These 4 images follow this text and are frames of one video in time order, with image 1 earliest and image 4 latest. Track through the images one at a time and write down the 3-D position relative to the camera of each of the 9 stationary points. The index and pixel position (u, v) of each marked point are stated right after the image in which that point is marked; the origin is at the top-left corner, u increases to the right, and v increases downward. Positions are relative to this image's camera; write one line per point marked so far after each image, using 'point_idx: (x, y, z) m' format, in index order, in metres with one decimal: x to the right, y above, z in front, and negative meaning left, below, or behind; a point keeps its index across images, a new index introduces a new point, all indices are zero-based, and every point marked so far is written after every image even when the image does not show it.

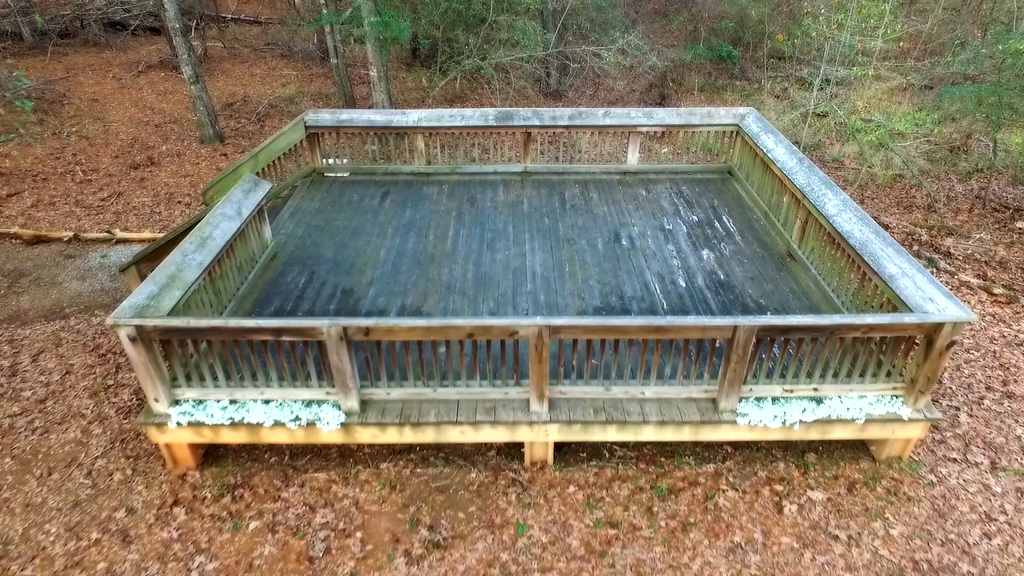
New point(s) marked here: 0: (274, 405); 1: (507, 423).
0: (-1.3, -0.6, +2.9) m
1: (0.0, -0.7, +2.8) m
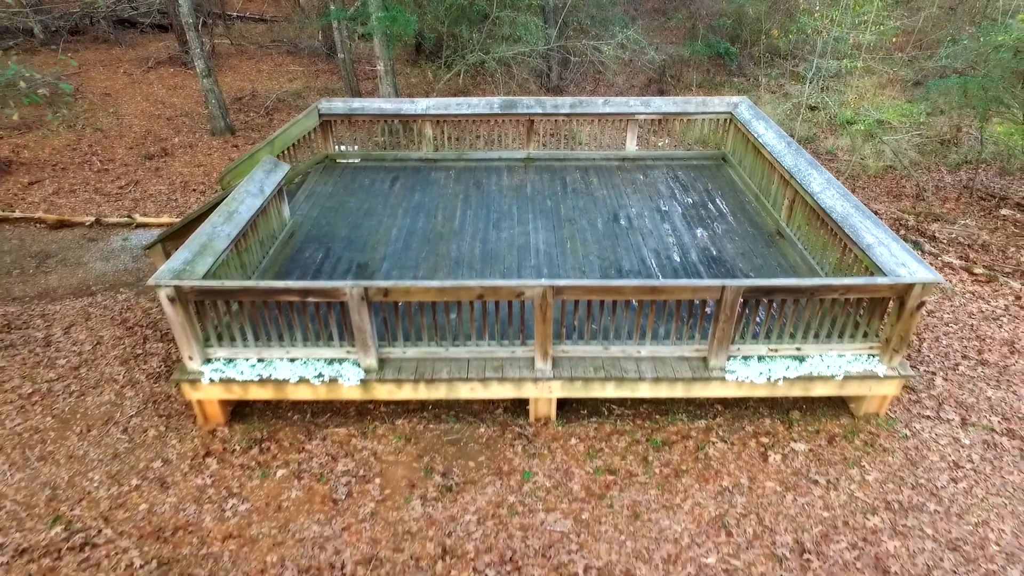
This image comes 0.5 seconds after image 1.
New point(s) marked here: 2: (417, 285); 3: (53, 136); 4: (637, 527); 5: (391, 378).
0: (-1.2, -0.4, +3.1) m
1: (0.0, -0.5, +3.1) m
2: (-0.5, 0.0, +2.8) m
3: (-7.0, +2.3, +8.3) m
4: (+0.6, -1.2, +2.7) m
5: (-0.7, -0.5, +3.1) m
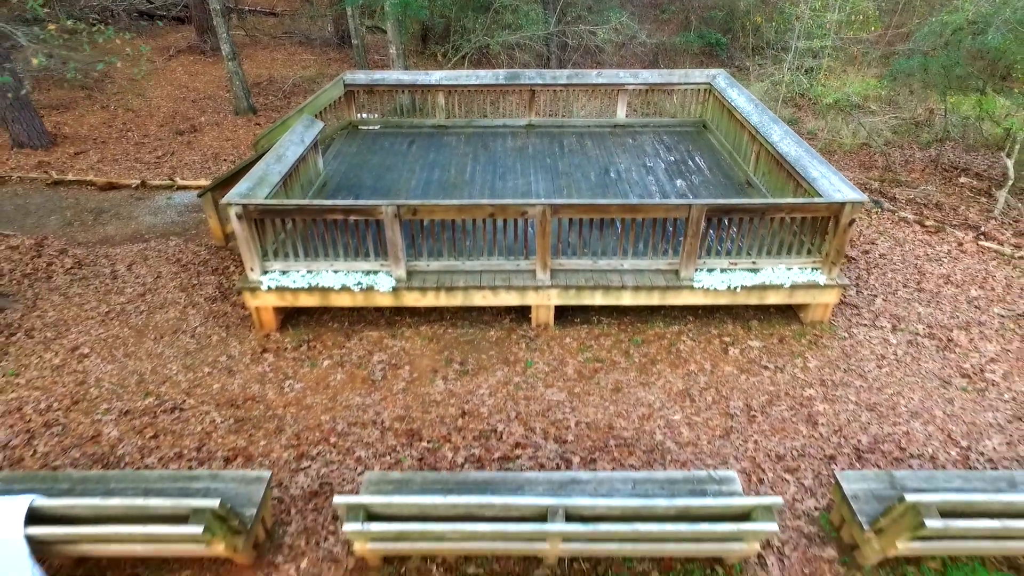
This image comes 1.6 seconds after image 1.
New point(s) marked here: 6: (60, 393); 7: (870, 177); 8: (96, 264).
0: (-1.2, +0.1, +3.8) m
1: (0.0, 0.0, +3.8) m
2: (-0.5, +0.5, +3.5) m
3: (-6.9, +2.8, +8.9) m
4: (+0.7, -0.7, +3.4) m
5: (-0.7, 0.0, +3.7) m
6: (-2.9, -0.7, +3.5) m
7: (+4.9, +1.5, +7.4) m
8: (-3.9, +0.2, +5.0) m
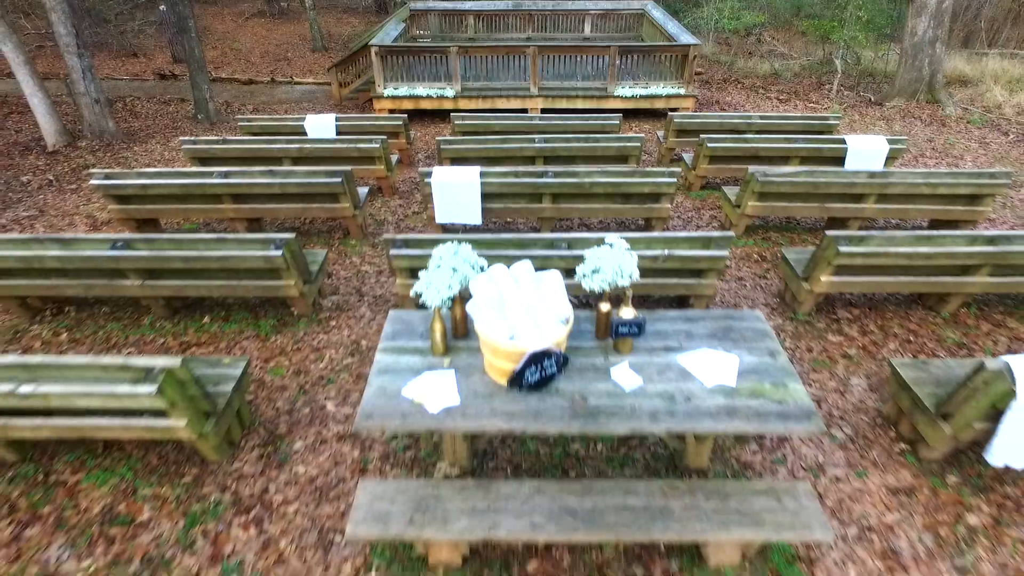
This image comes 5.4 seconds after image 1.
0: (-1.1, +2.6, +7.1) m
1: (+0.1, +2.5, +7.1) m
2: (-0.4, +3.0, +6.8) m
3: (-6.8, +5.3, +12.3) m
4: (+0.7, +1.8, +6.7) m
5: (-0.6, +2.5, +7.1) m
6: (-2.9, +1.8, +6.9) m
7: (+5.0, +4.0, +10.7) m
8: (-3.8, +2.7, +8.4) m
